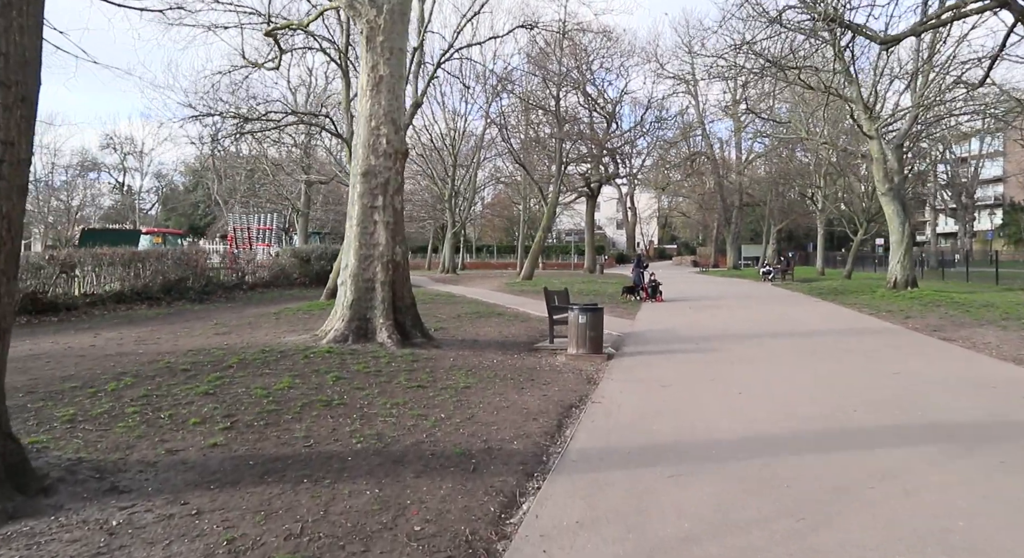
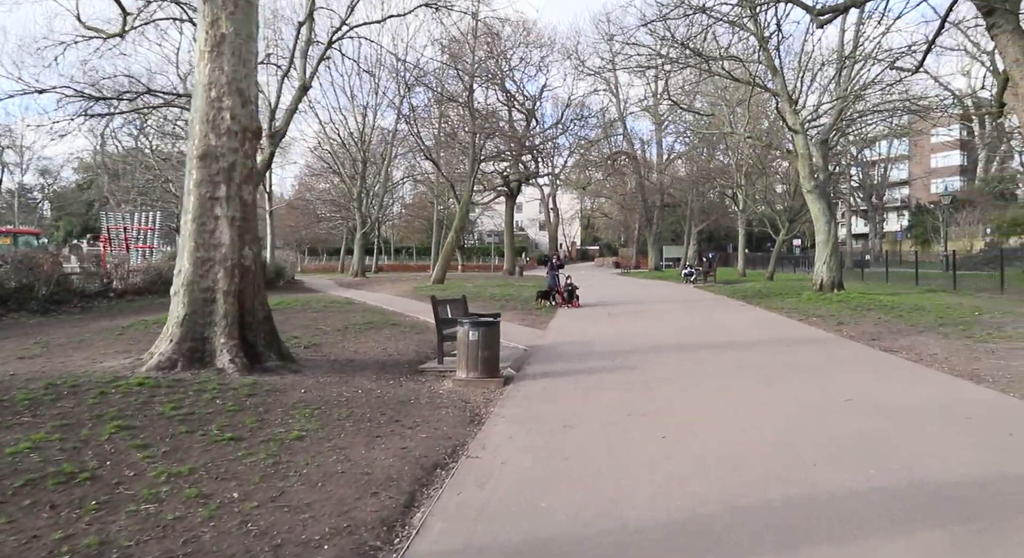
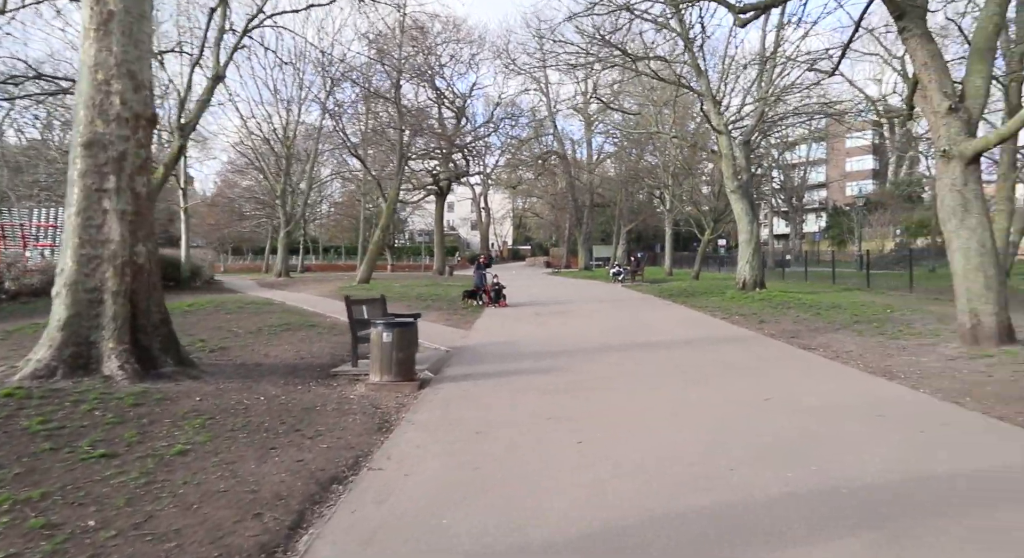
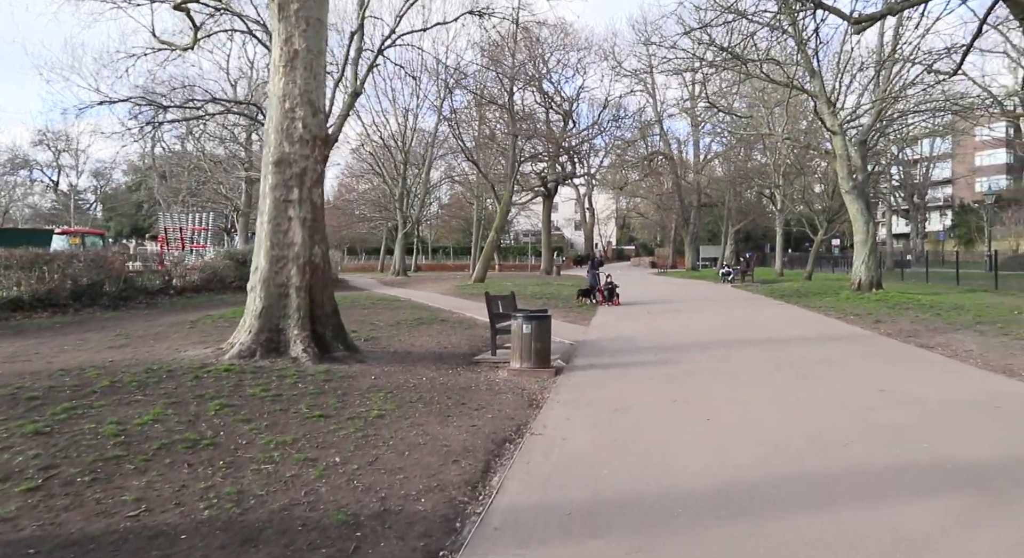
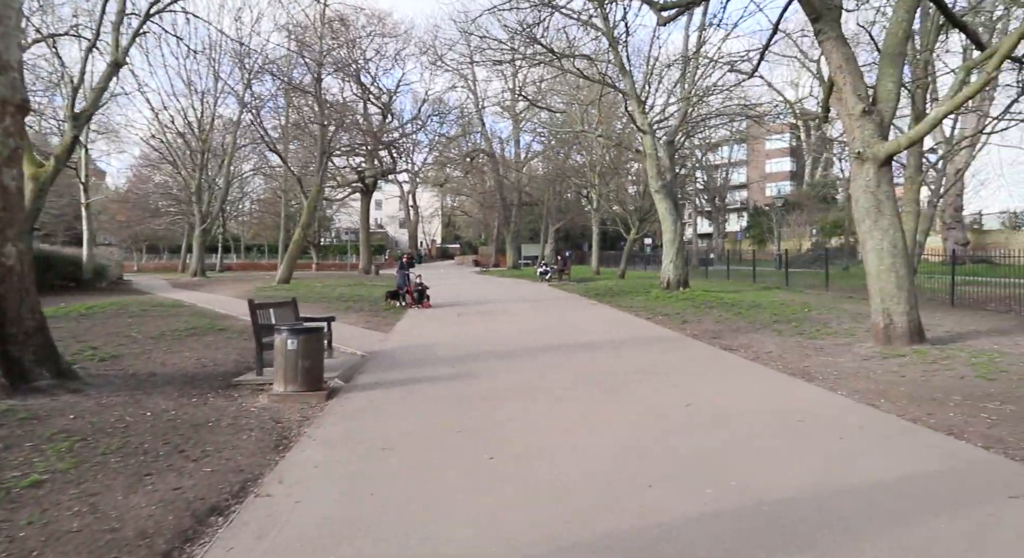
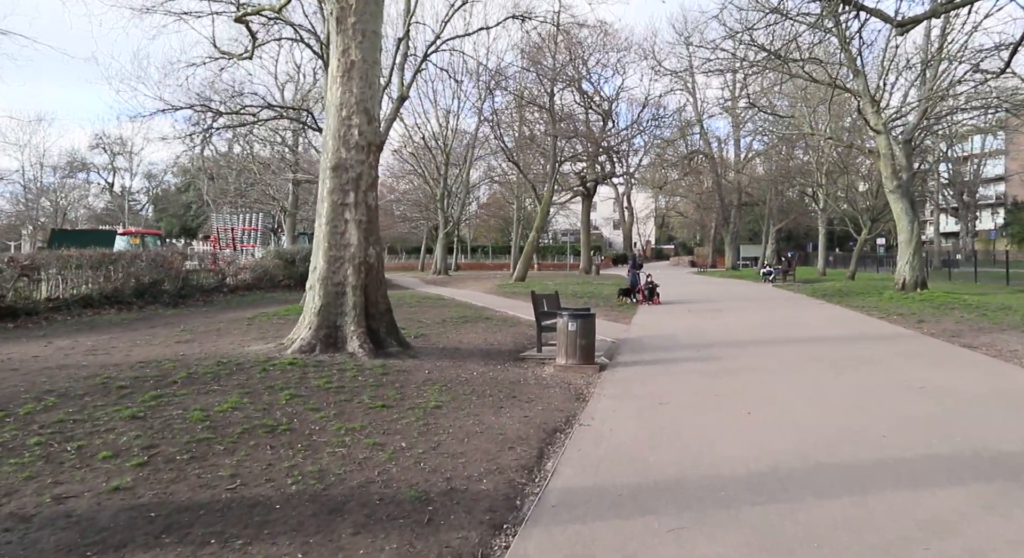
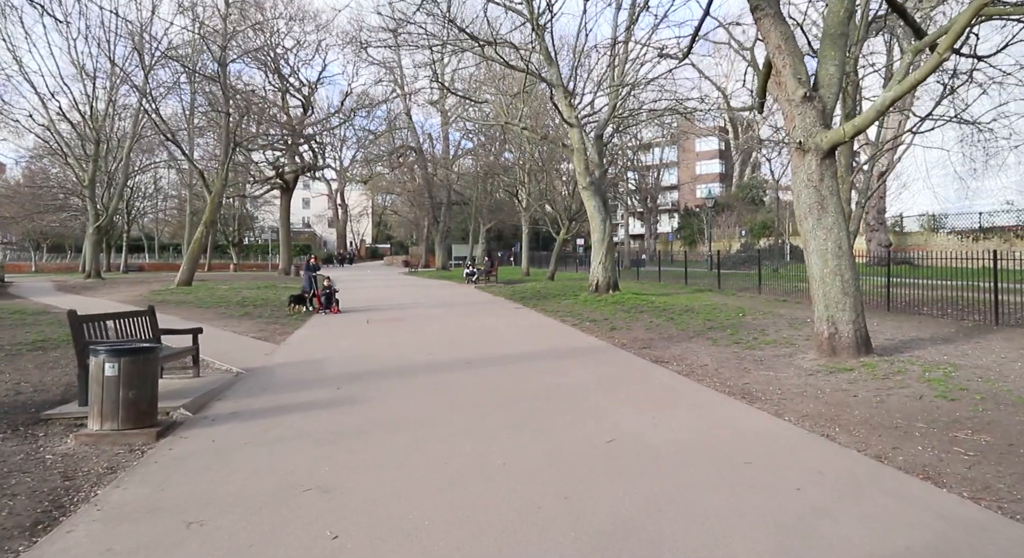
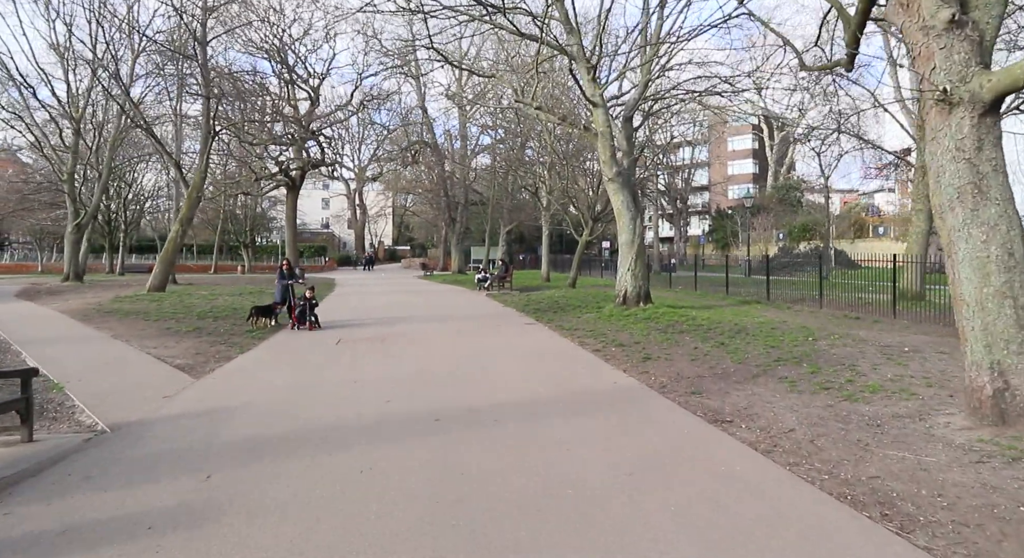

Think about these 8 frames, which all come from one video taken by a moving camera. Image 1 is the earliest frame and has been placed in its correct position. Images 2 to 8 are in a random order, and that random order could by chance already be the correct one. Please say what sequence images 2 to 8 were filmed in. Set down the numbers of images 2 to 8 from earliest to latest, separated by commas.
6, 4, 2, 3, 5, 7, 8
